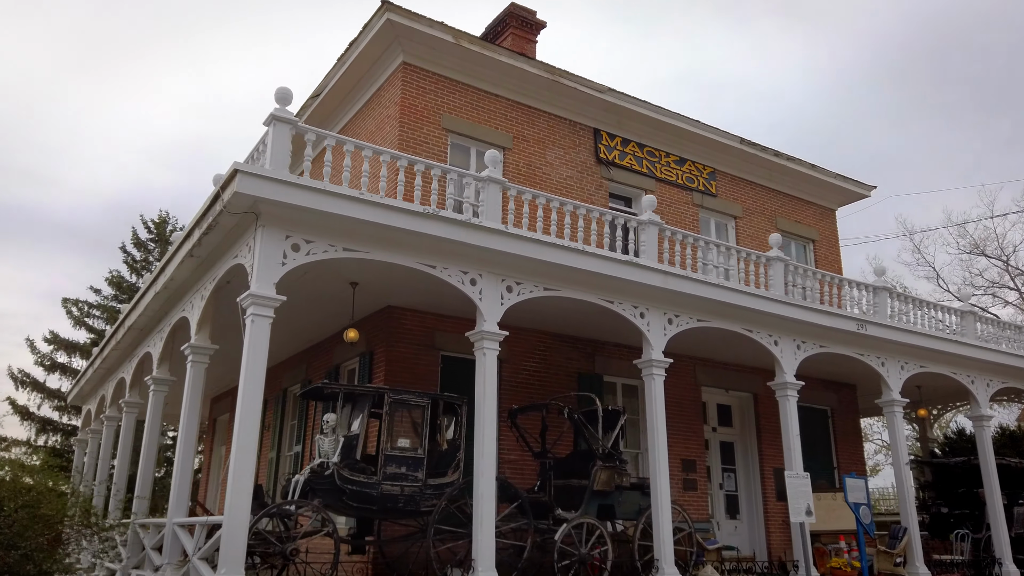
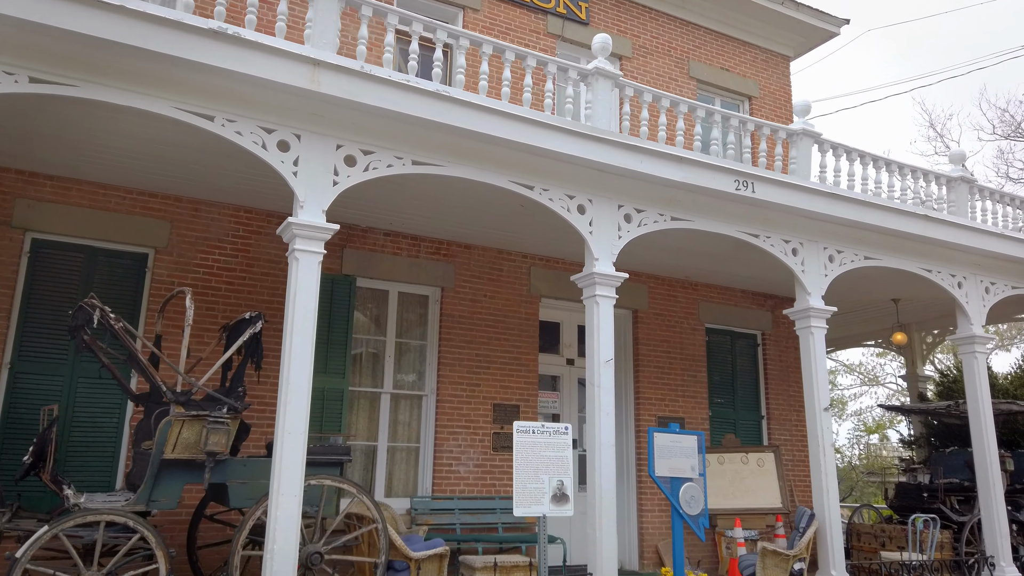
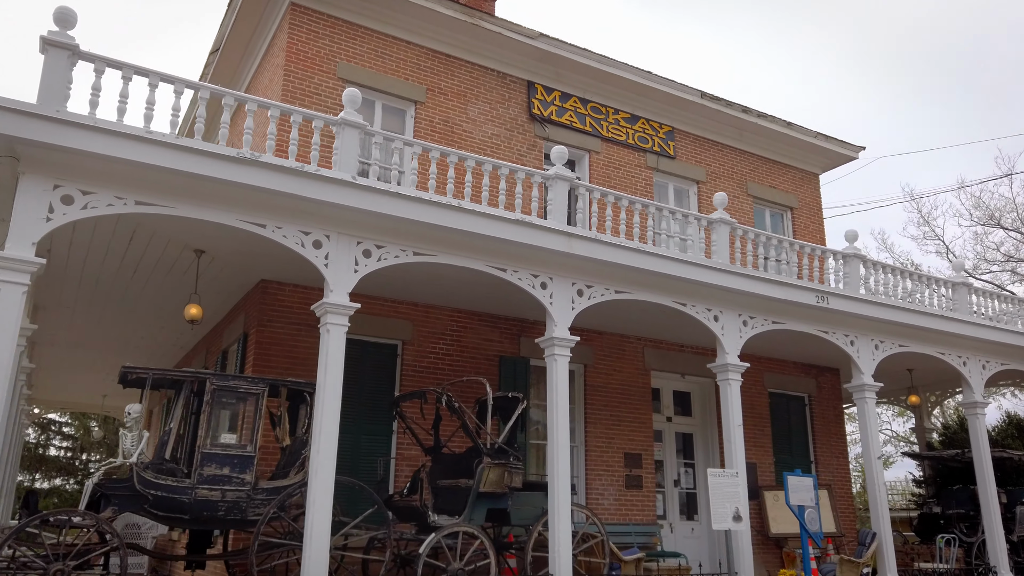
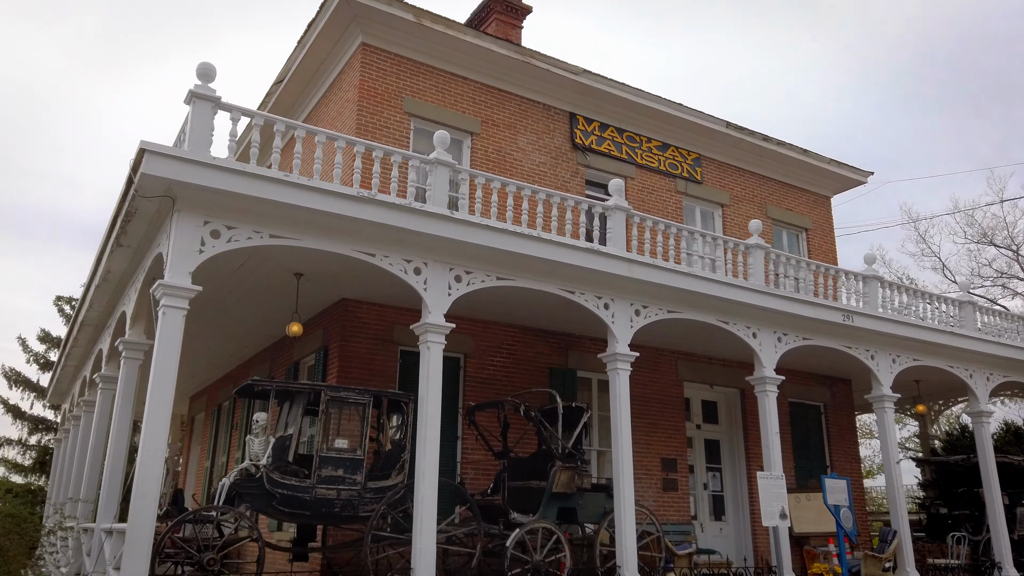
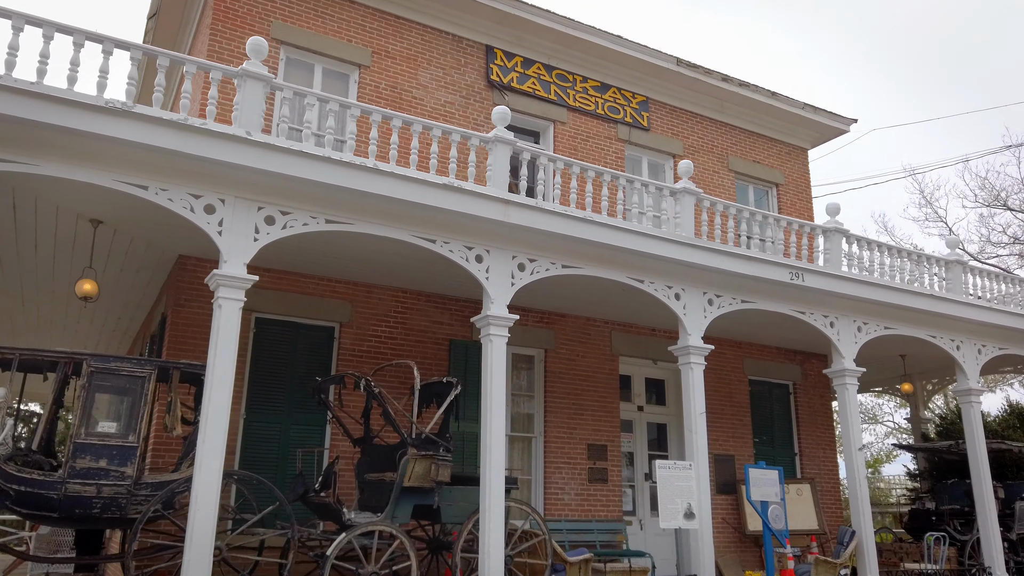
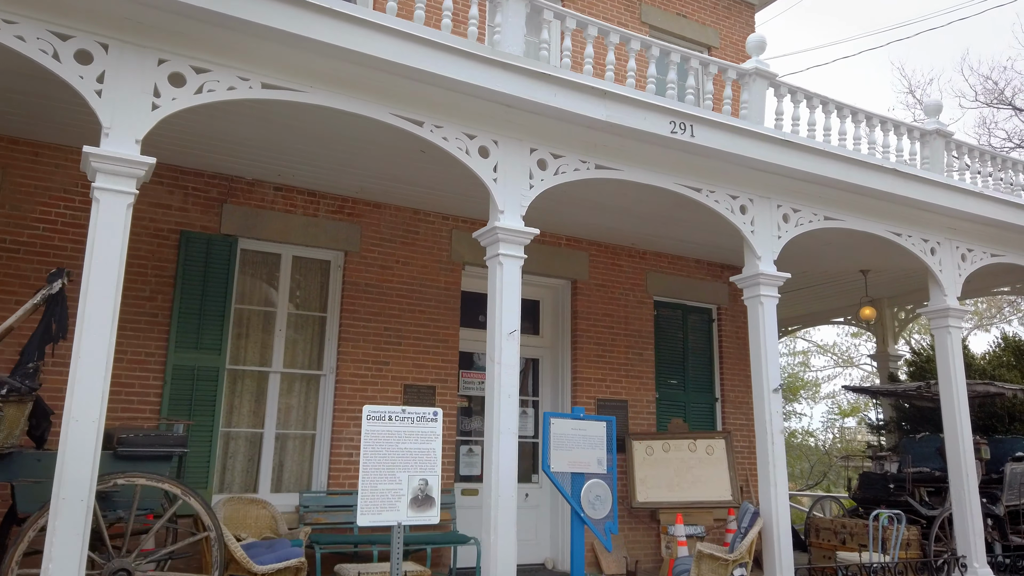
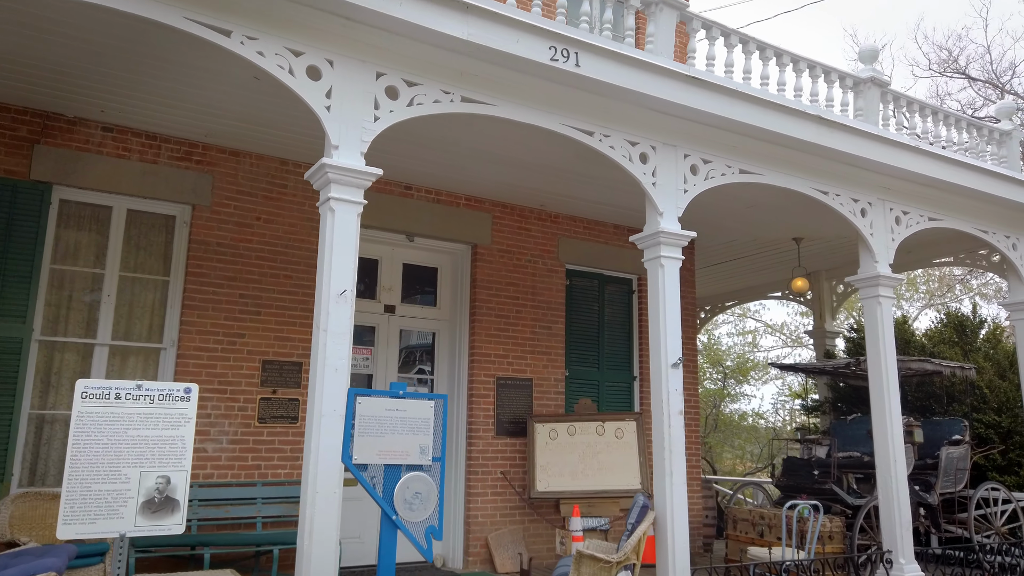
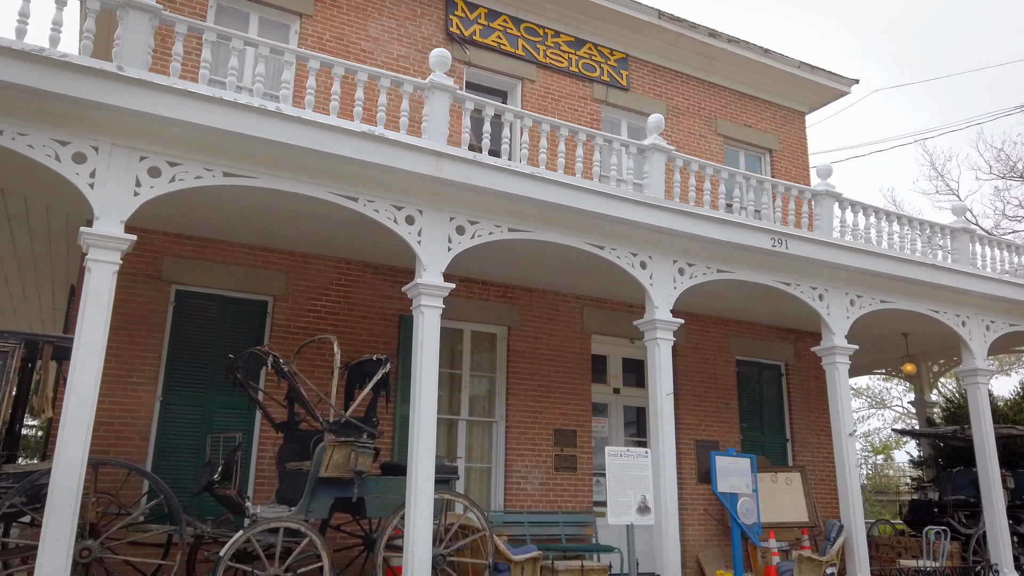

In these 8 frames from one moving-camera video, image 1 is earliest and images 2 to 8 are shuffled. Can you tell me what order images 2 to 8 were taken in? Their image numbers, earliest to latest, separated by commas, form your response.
4, 3, 5, 8, 2, 6, 7
